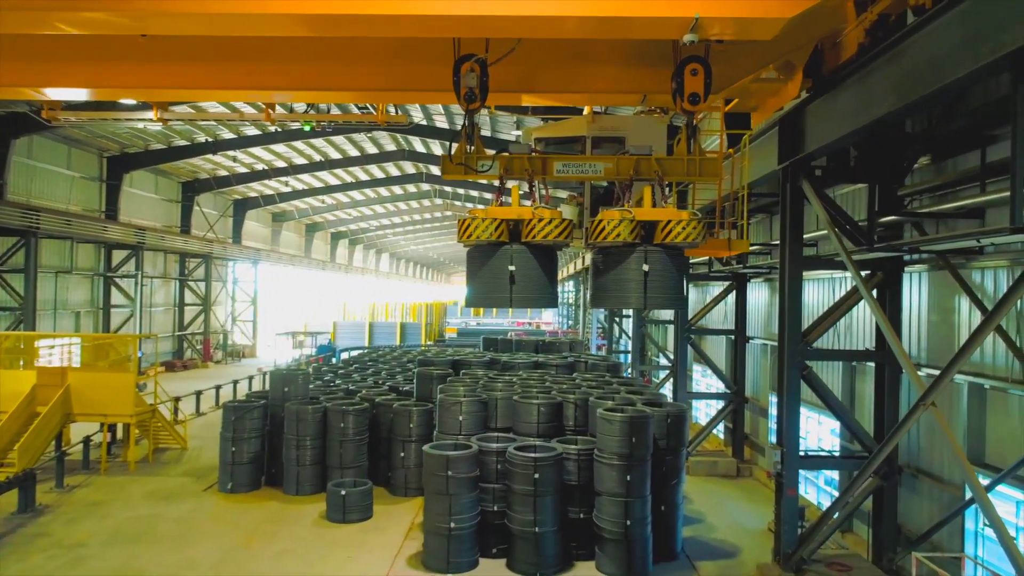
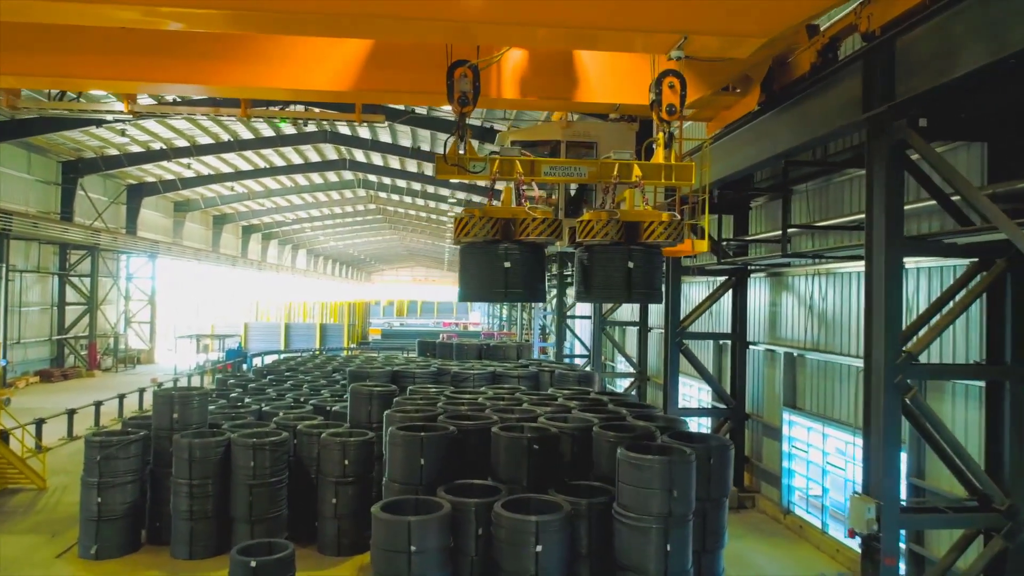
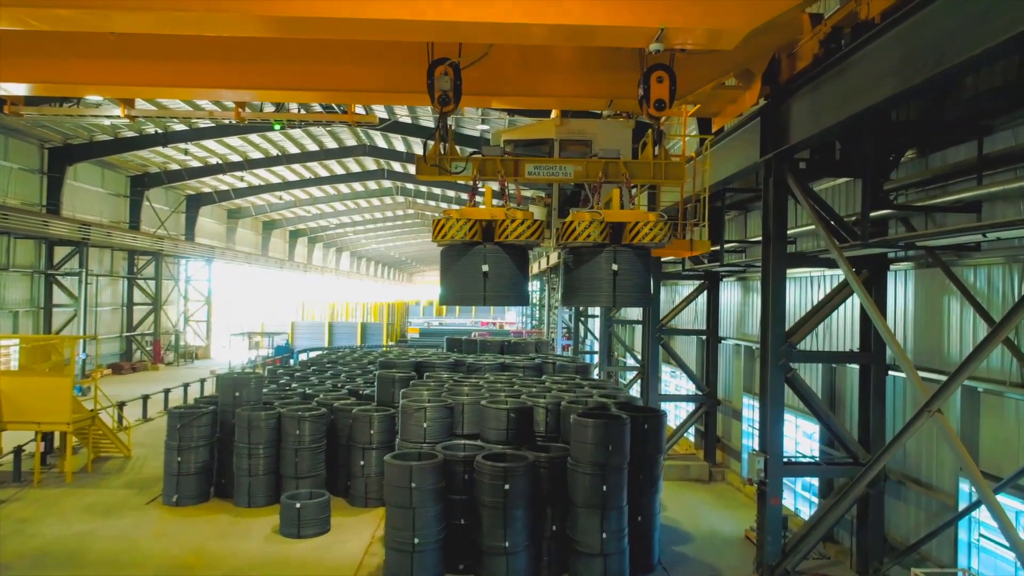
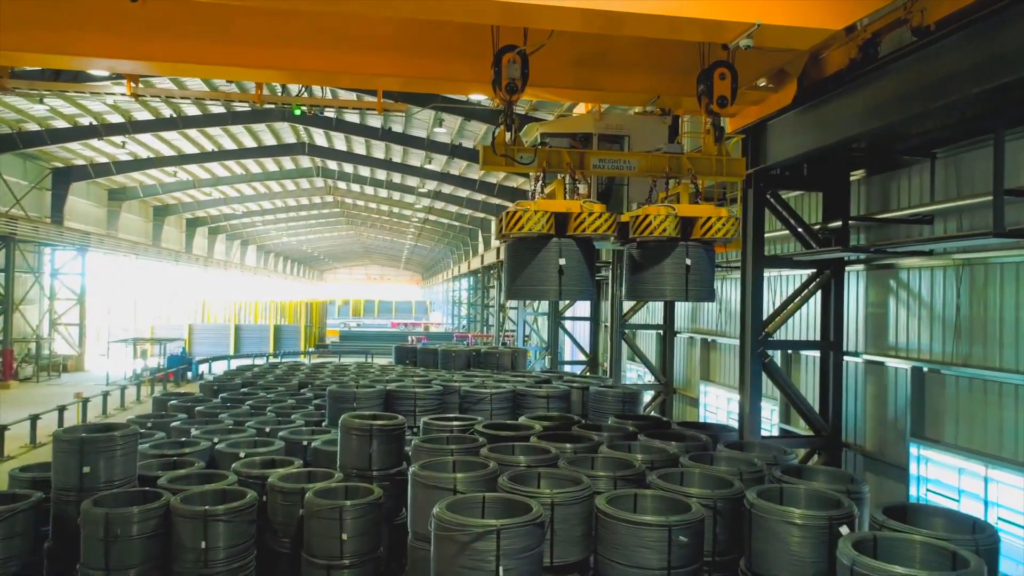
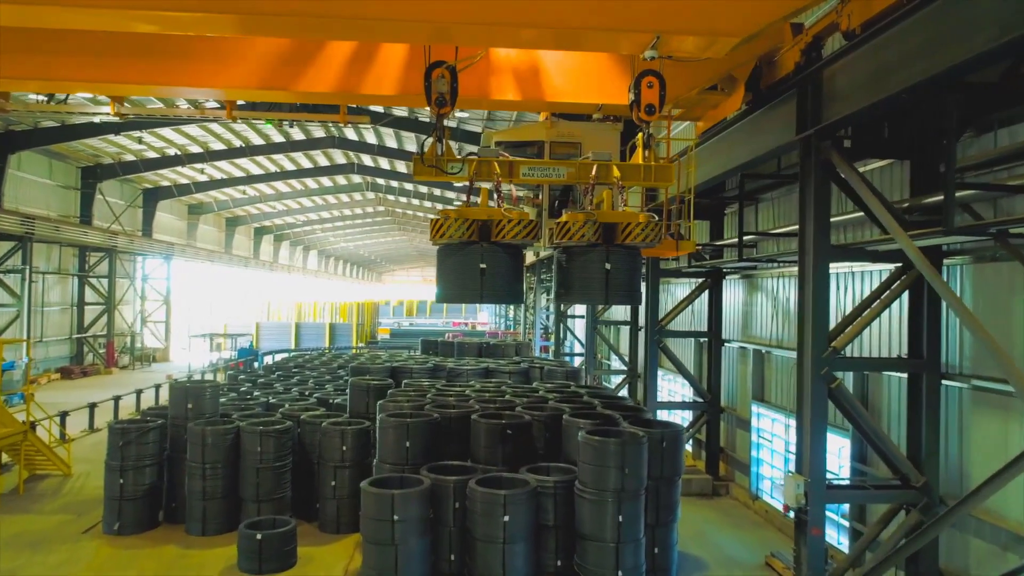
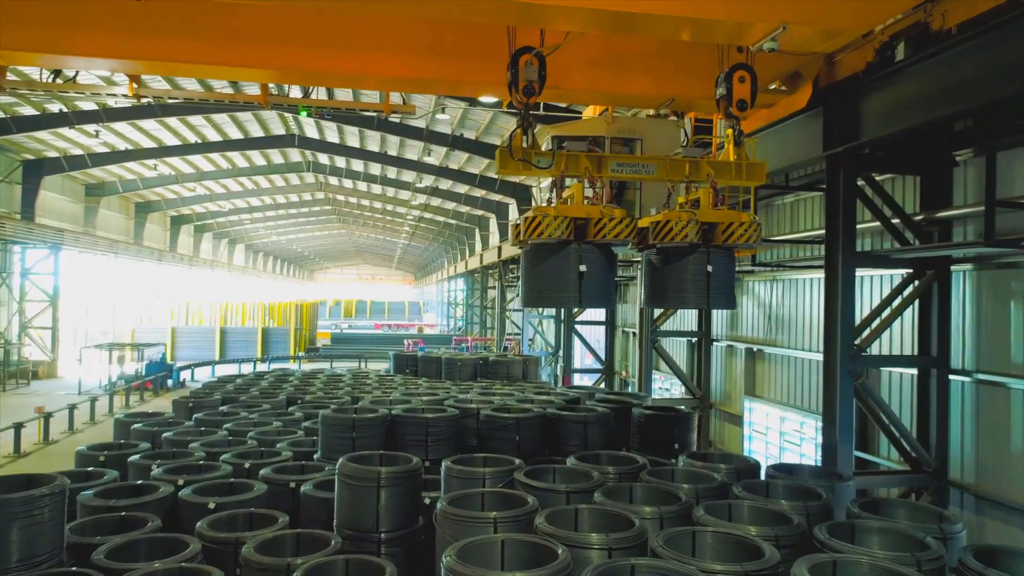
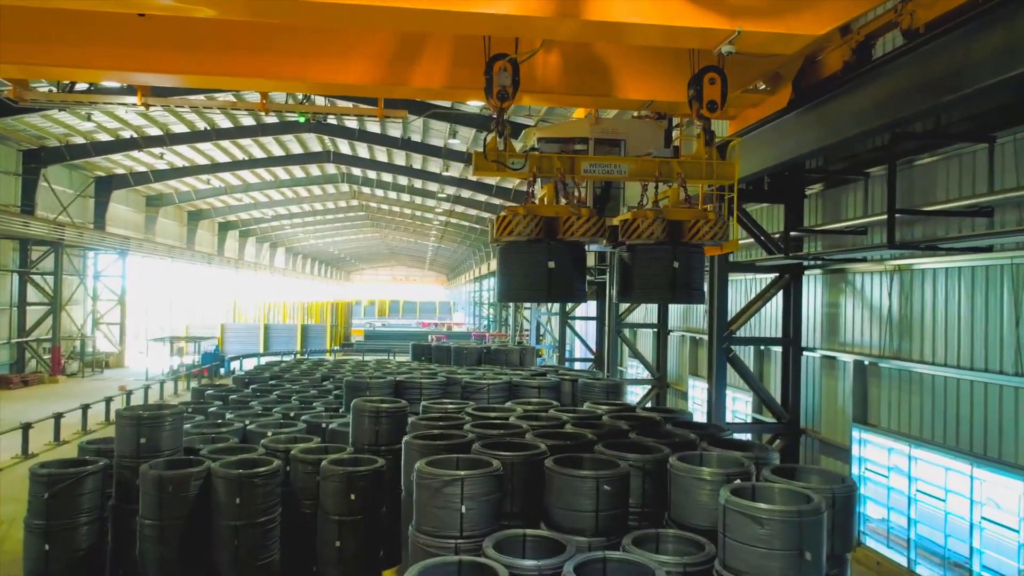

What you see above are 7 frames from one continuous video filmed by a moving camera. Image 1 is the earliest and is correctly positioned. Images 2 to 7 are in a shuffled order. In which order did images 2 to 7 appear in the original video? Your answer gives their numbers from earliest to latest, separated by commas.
3, 5, 2, 7, 4, 6
